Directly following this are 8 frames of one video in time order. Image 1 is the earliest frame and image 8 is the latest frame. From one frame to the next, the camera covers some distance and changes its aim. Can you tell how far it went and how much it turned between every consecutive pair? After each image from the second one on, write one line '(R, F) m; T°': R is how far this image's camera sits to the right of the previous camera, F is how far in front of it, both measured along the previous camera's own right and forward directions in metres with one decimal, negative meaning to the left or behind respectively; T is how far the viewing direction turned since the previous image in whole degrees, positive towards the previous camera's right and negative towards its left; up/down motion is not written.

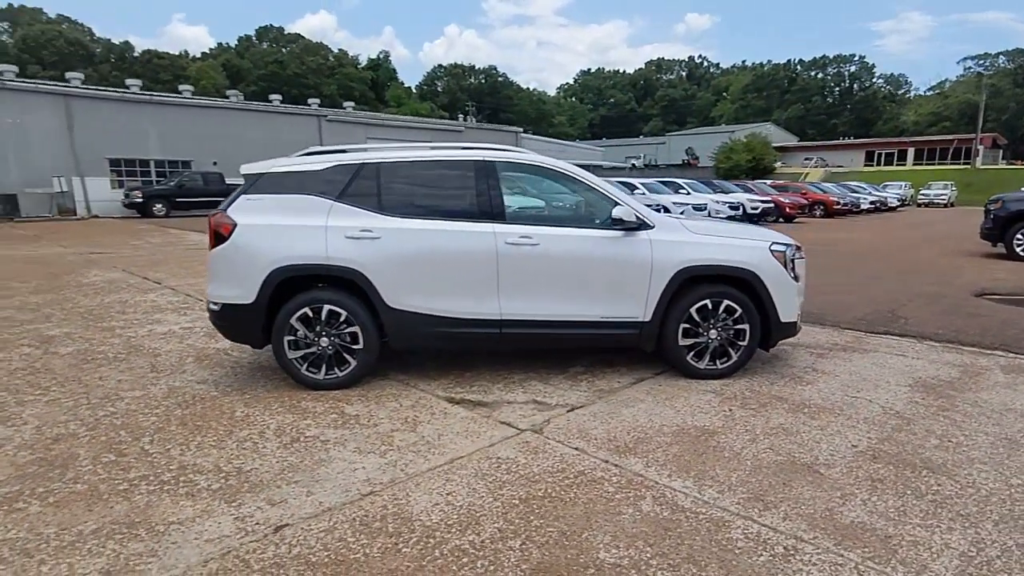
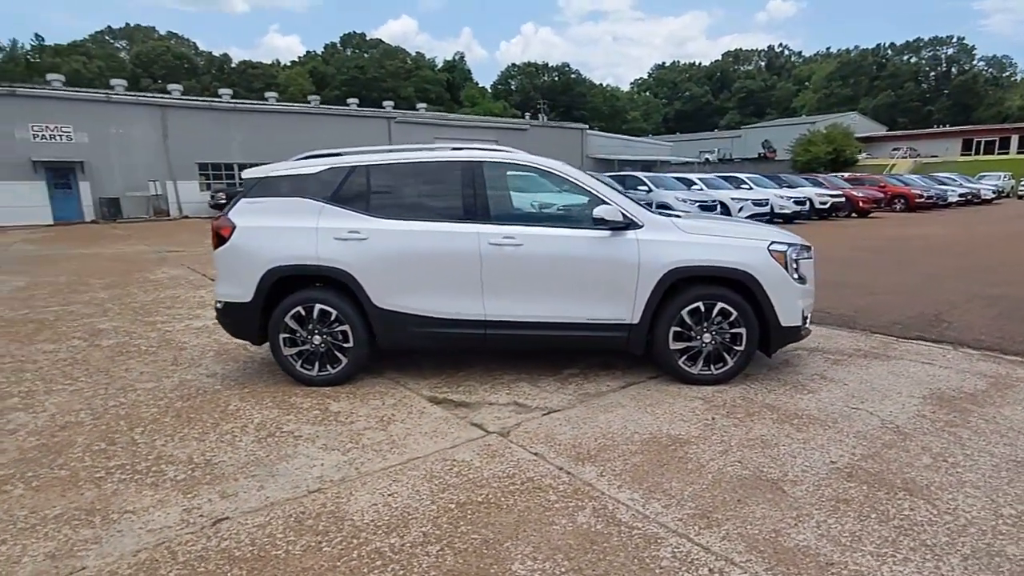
(+0.6, +0.1) m; -7°
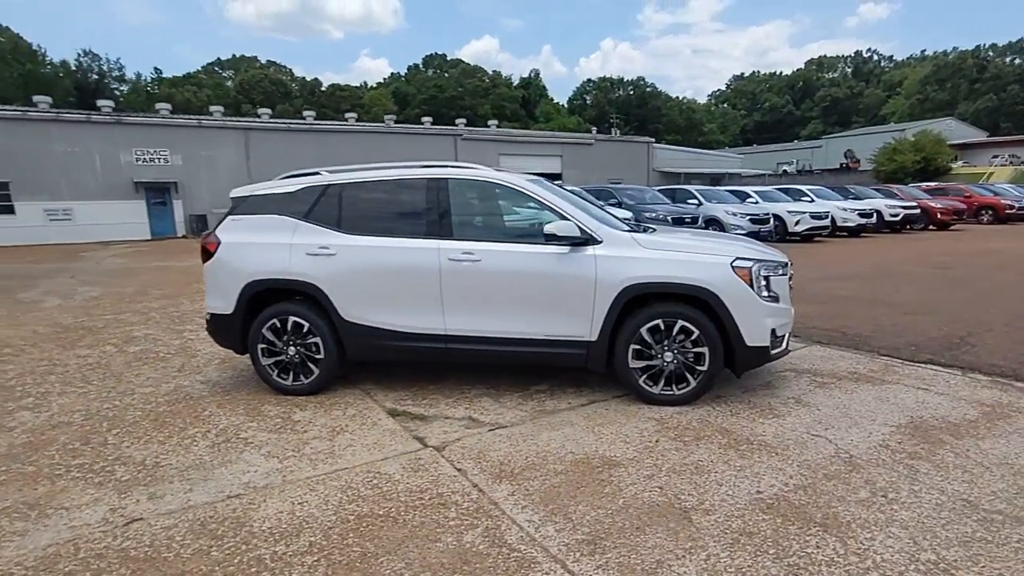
(+0.8, +0.1) m; -7°
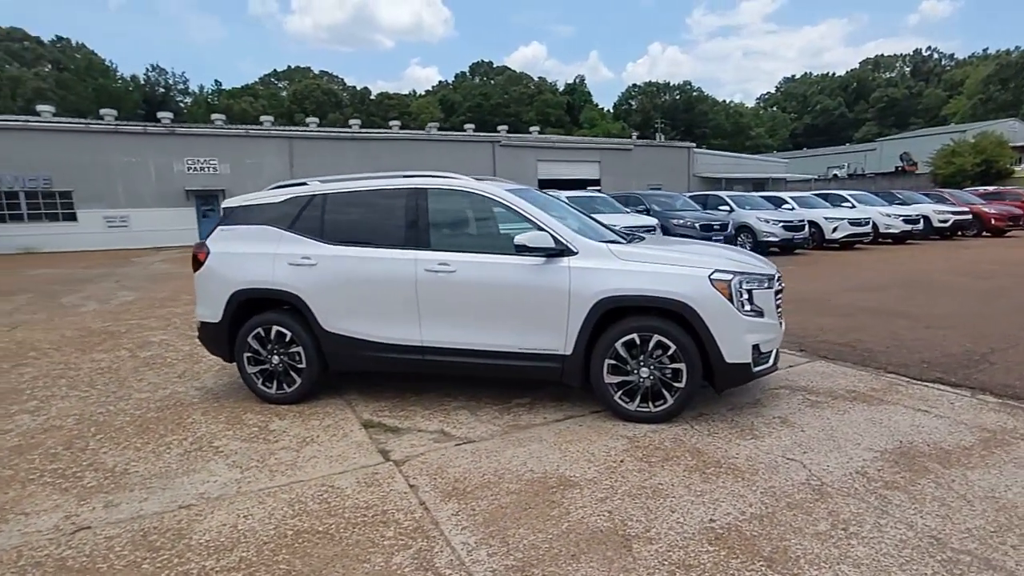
(+0.5, +0.1) m; -4°
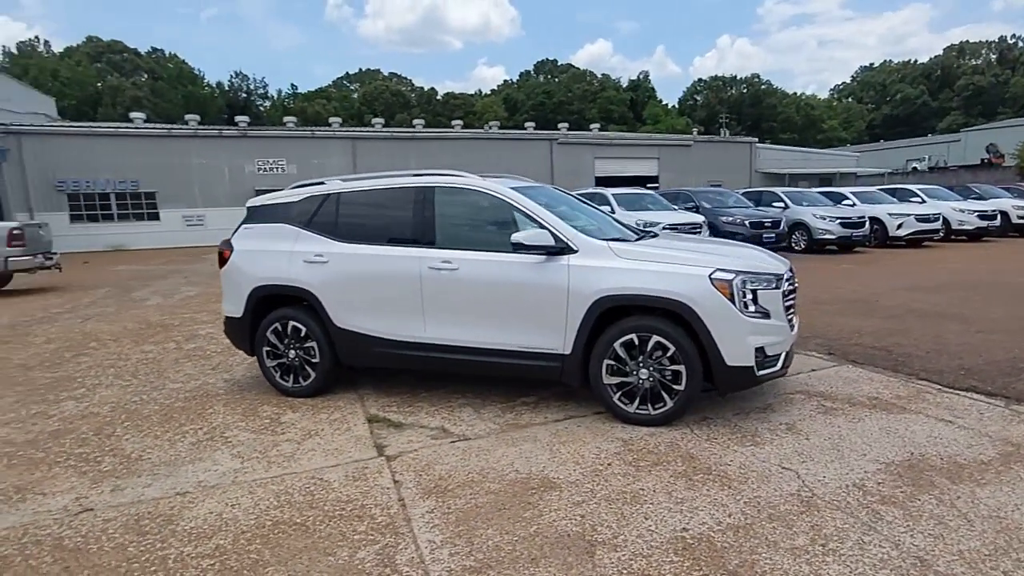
(+0.4, 0.0) m; -6°
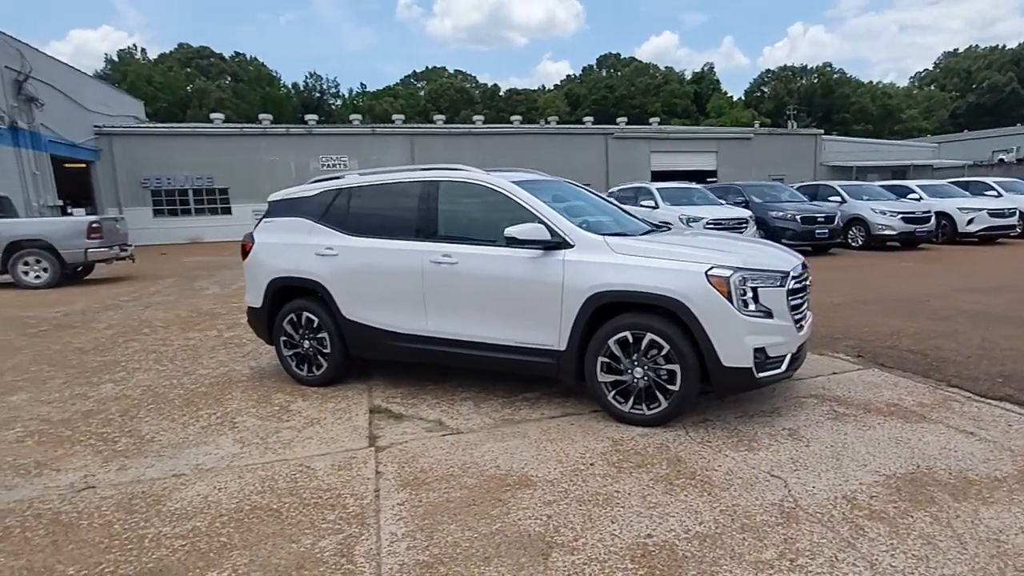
(+0.4, +0.1) m; -6°
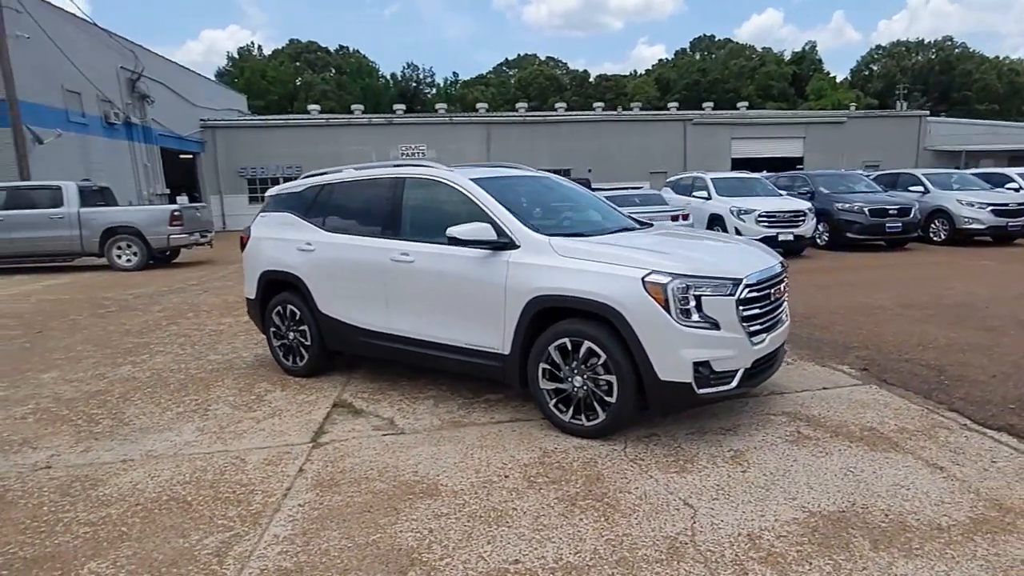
(+0.8, +0.2) m; -8°
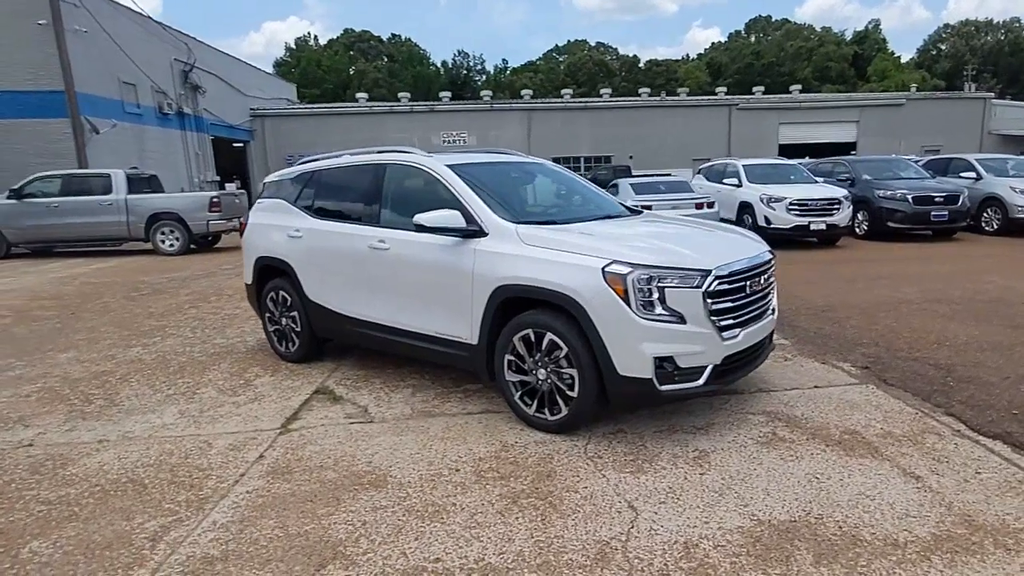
(+0.5, +0.1) m; -4°
